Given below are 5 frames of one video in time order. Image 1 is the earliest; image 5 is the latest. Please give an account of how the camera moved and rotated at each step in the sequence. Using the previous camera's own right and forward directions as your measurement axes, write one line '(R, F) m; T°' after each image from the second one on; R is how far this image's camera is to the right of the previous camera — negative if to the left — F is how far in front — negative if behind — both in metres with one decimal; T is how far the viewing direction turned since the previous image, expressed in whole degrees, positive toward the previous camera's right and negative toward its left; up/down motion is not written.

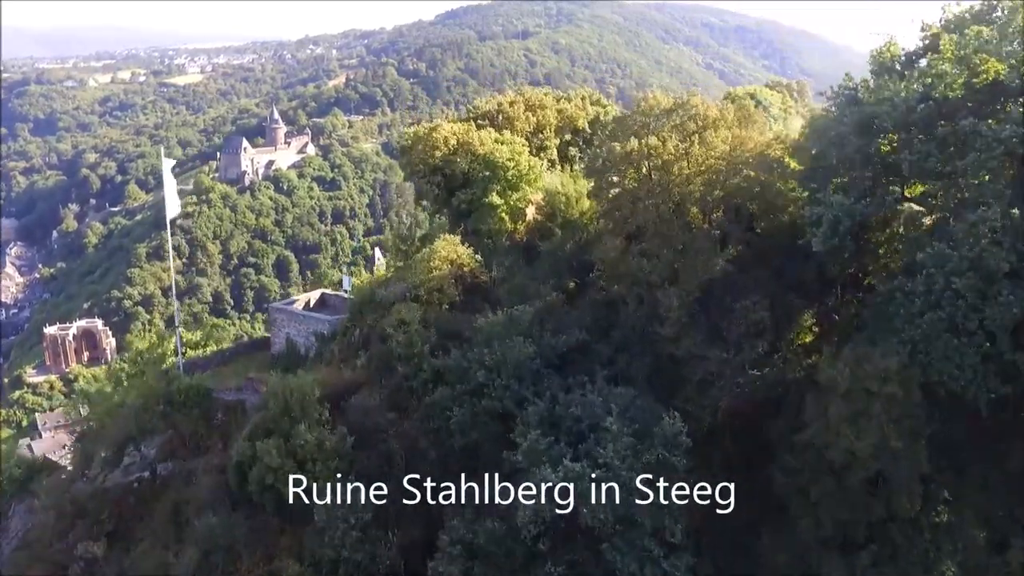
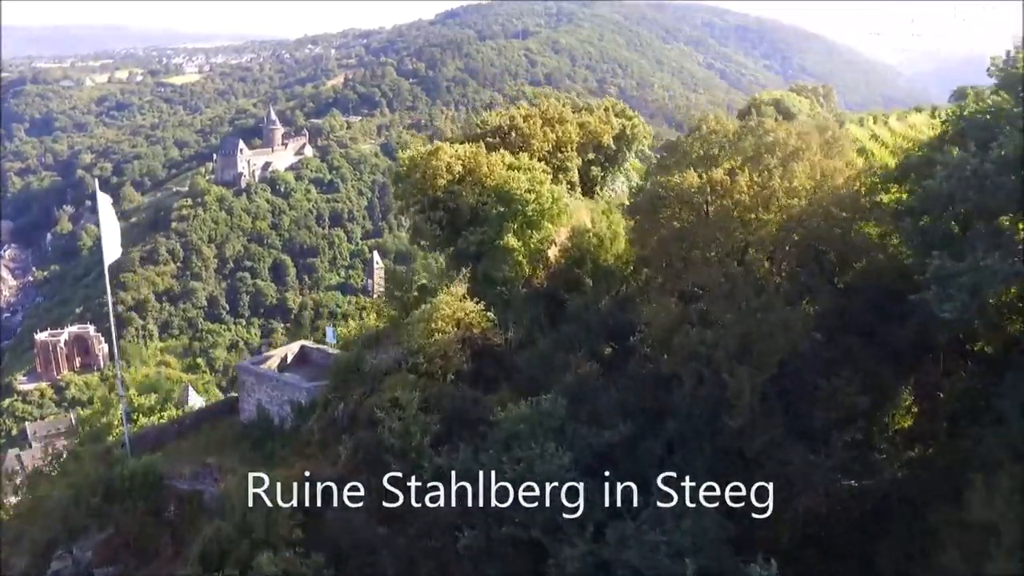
(-0.1, +0.9) m; 0°
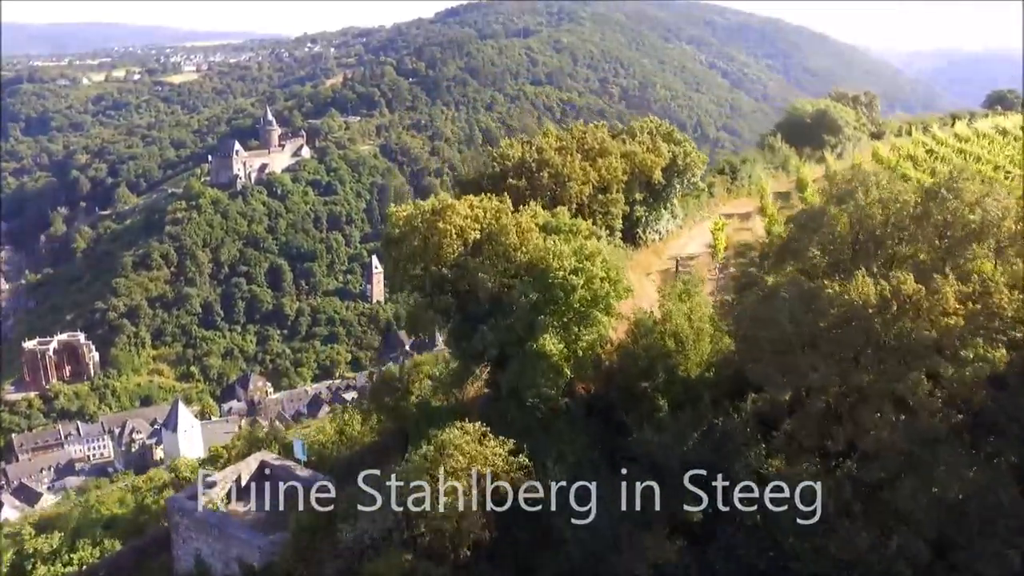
(-0.1, +1.2) m; 0°
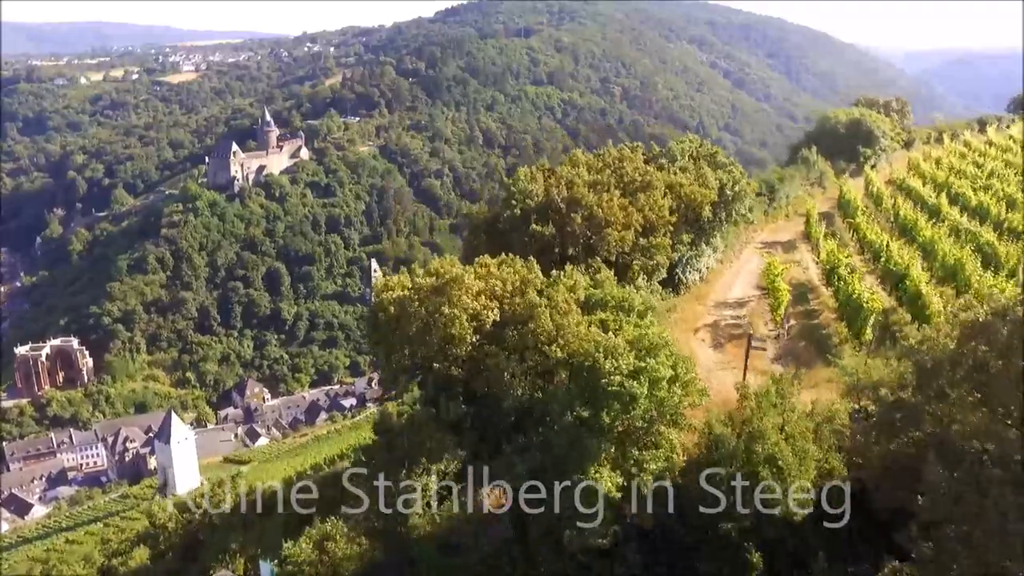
(-0.1, +0.7) m; 0°
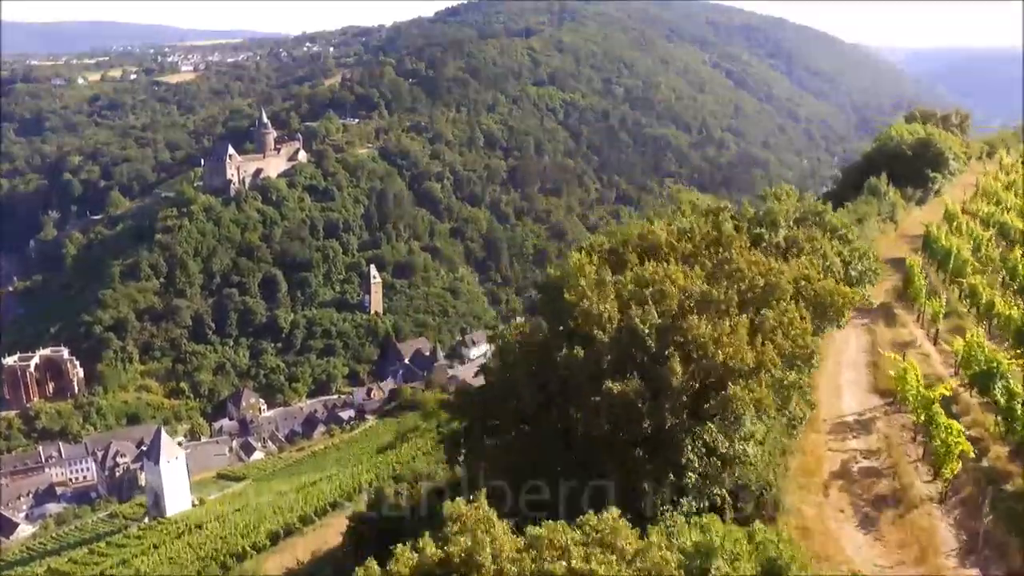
(-0.2, +1.1) m; 0°
